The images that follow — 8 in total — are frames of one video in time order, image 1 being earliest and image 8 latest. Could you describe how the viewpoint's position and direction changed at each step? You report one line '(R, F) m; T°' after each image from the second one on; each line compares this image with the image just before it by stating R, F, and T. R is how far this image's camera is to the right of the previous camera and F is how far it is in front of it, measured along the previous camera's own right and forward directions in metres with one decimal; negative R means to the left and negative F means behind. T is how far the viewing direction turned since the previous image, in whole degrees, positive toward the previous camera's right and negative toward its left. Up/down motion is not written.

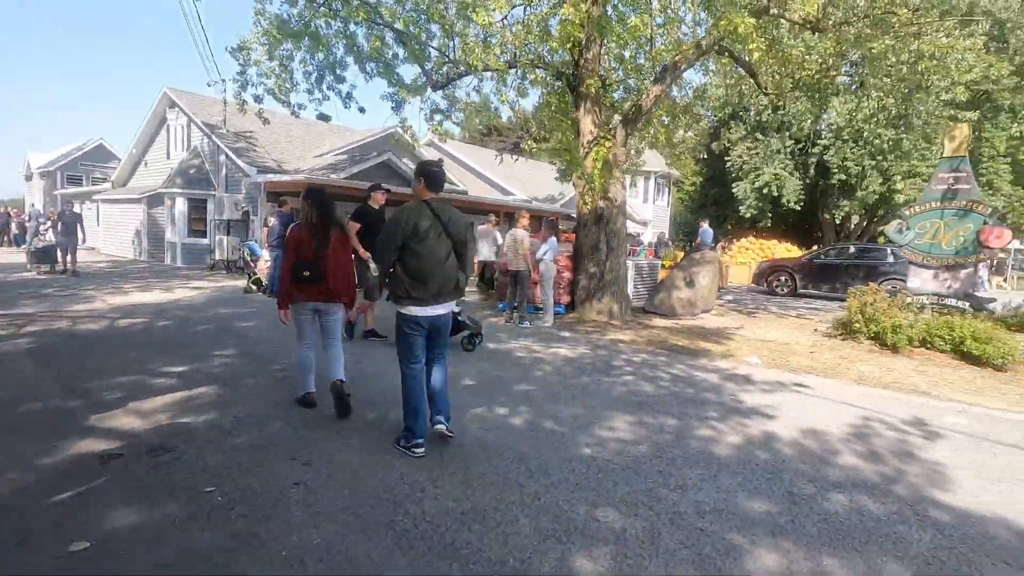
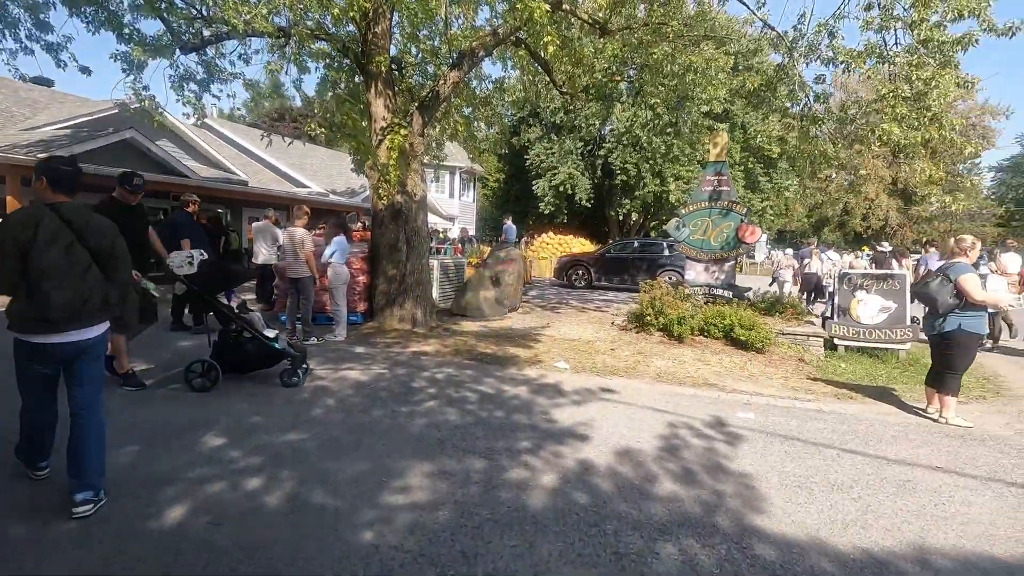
(+0.3, +0.9) m; +20°
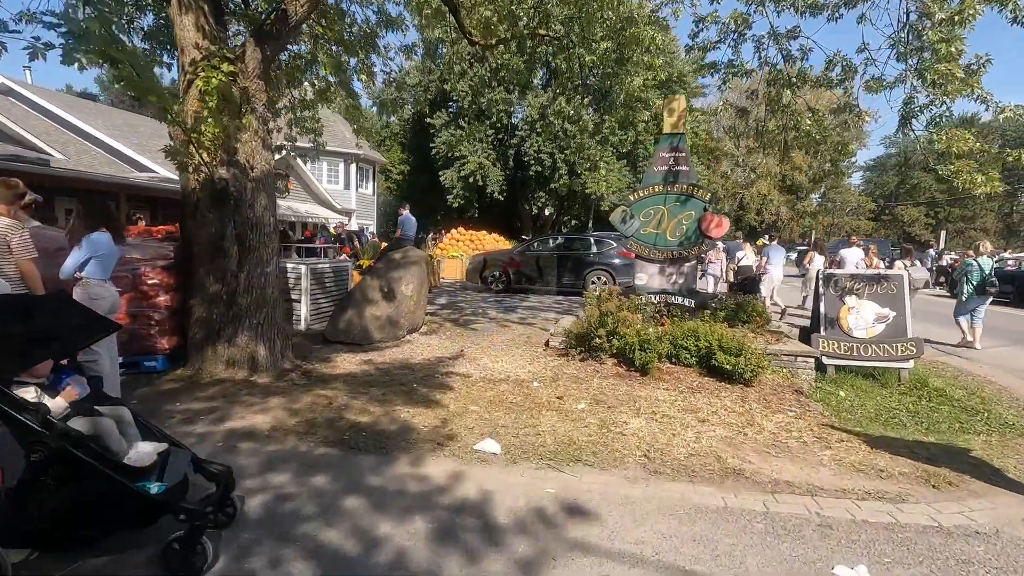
(+0.2, +2.8) m; +10°
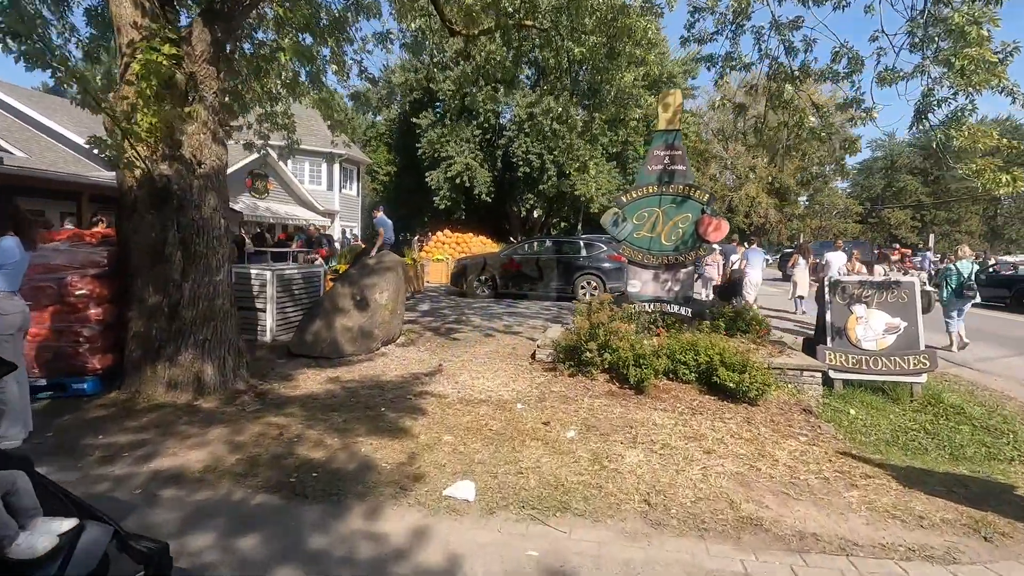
(+0.1, +0.6) m; +1°
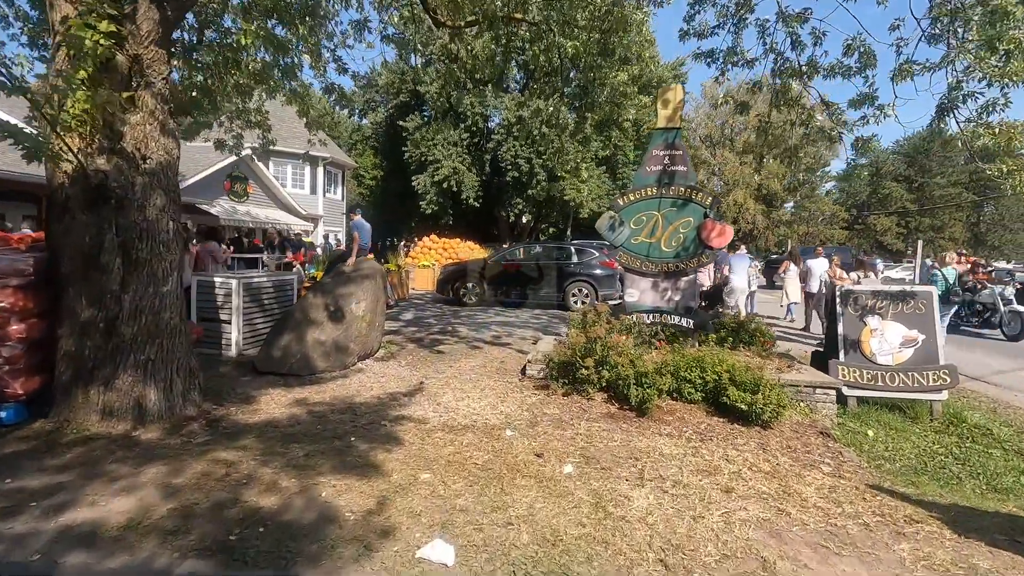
(0.0, +0.6) m; +1°
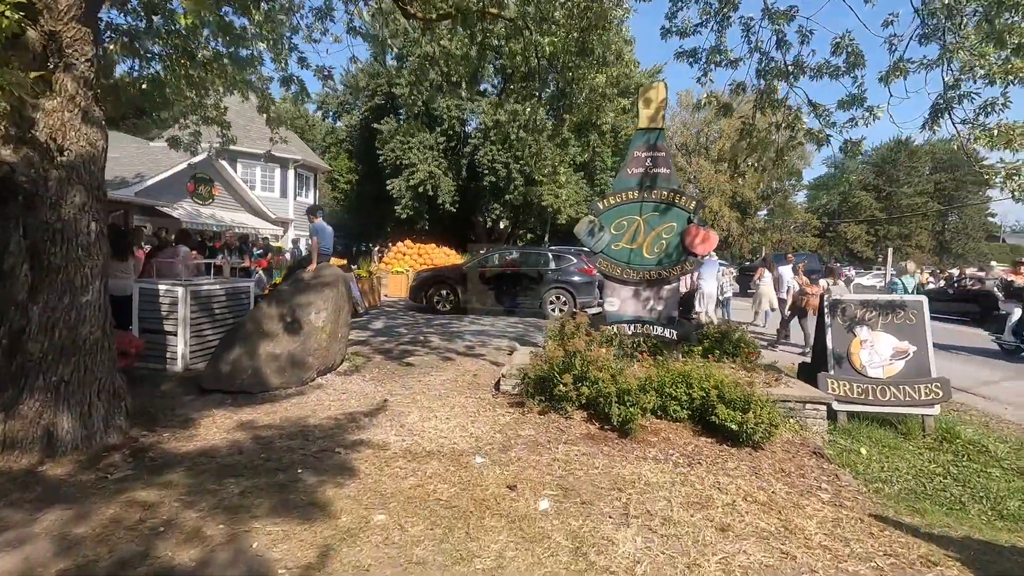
(+0.1, +0.5) m; +2°
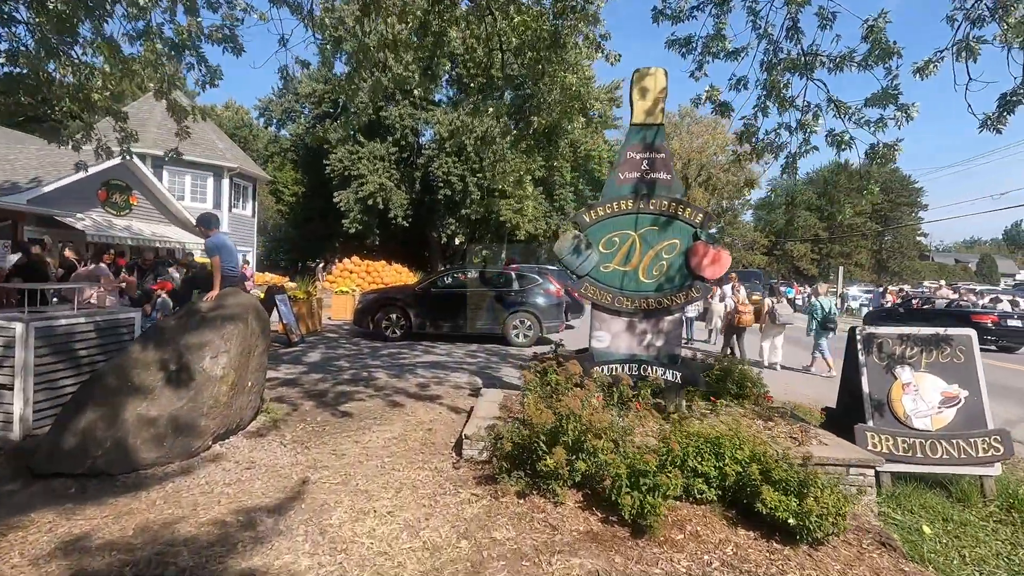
(-0.1, +1.5) m; +5°
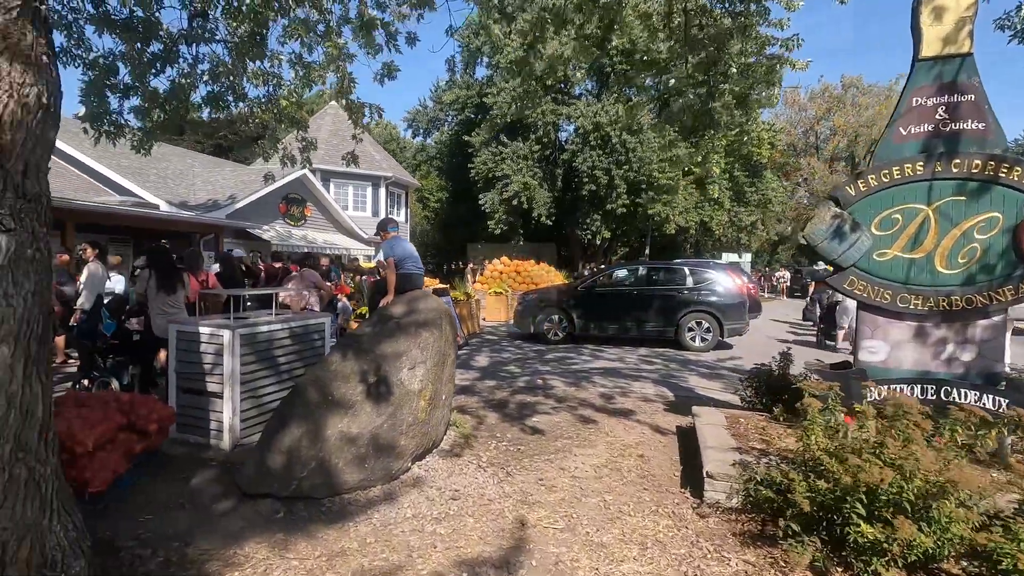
(-0.9, +0.8) m; -14°
